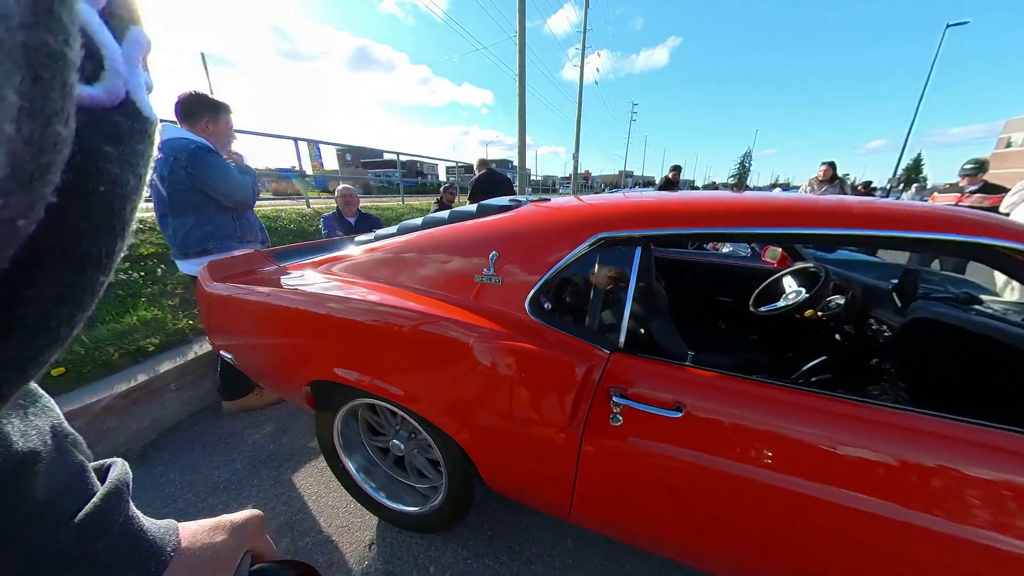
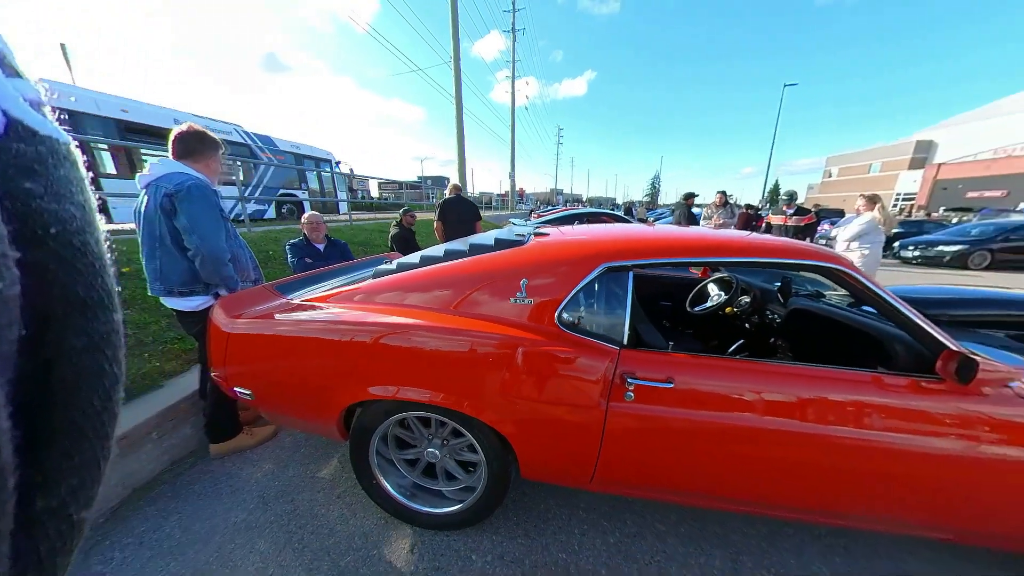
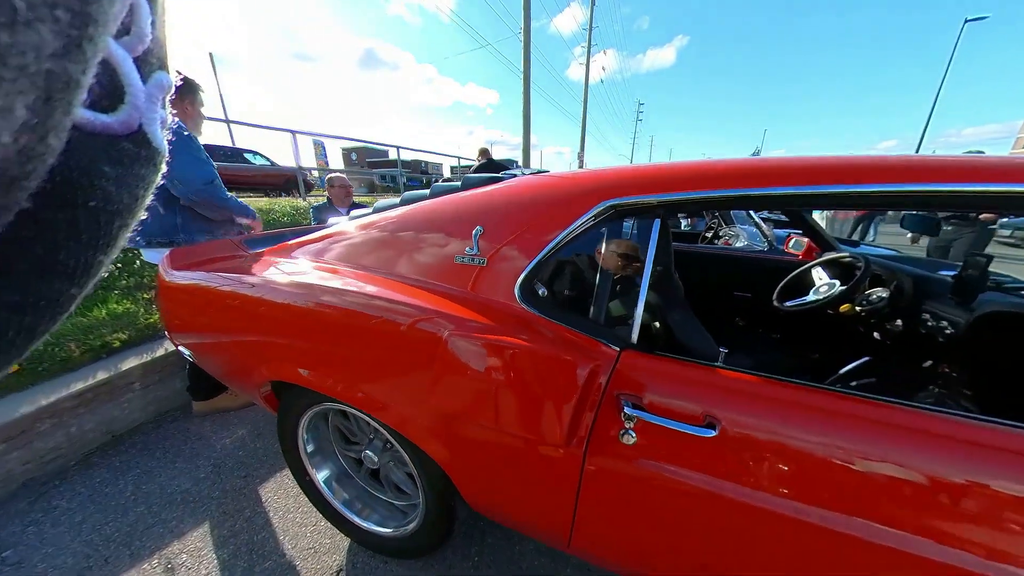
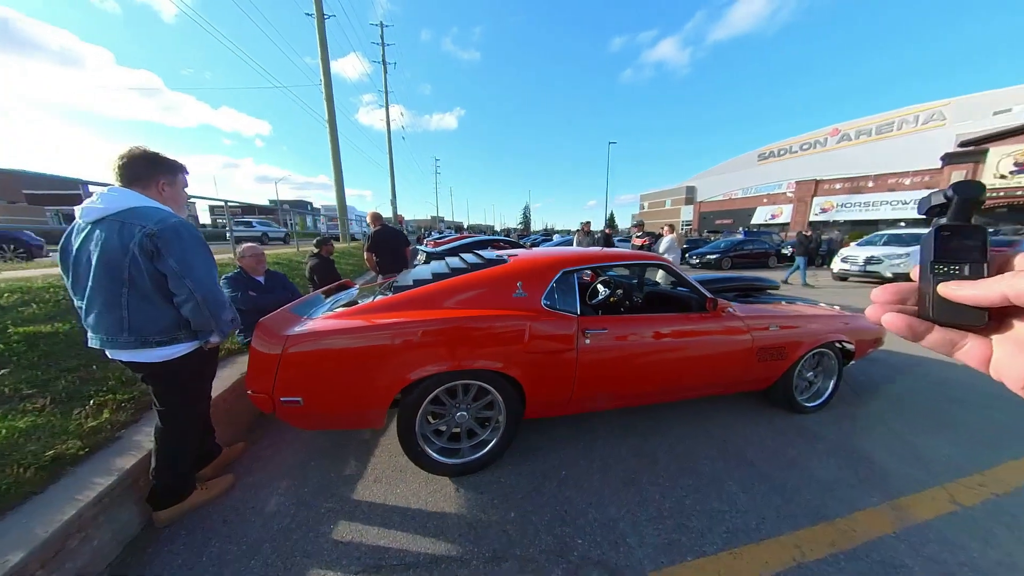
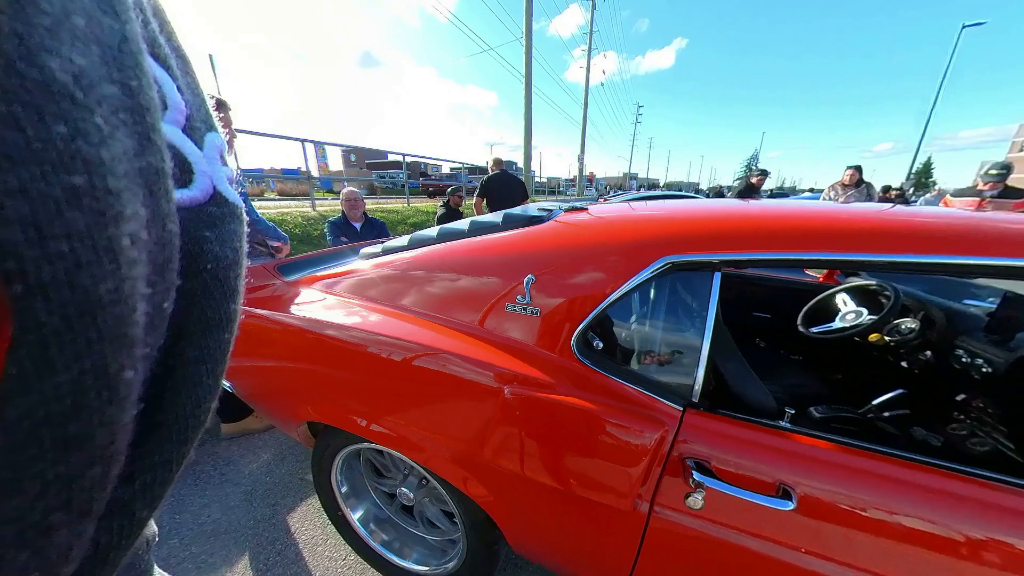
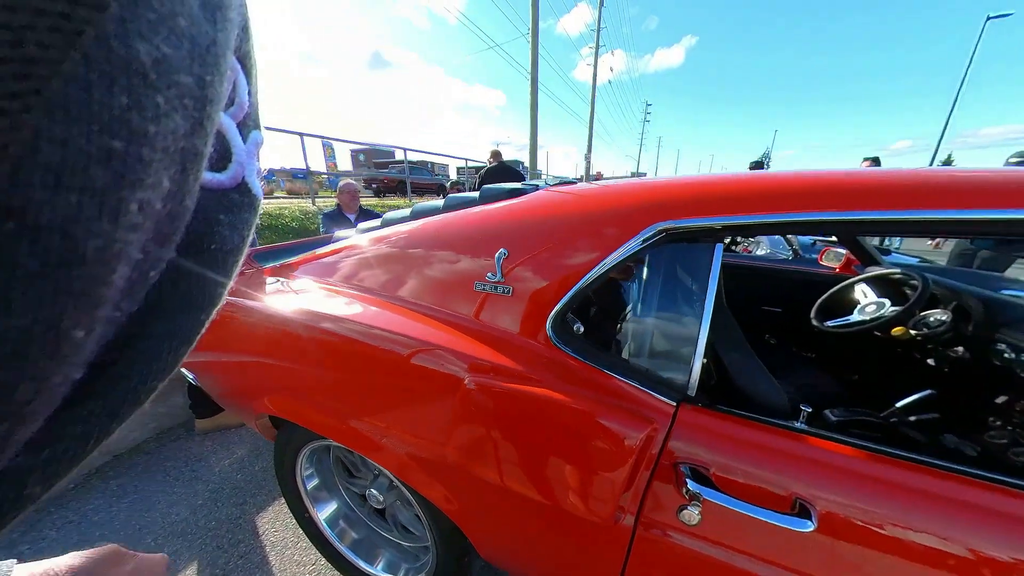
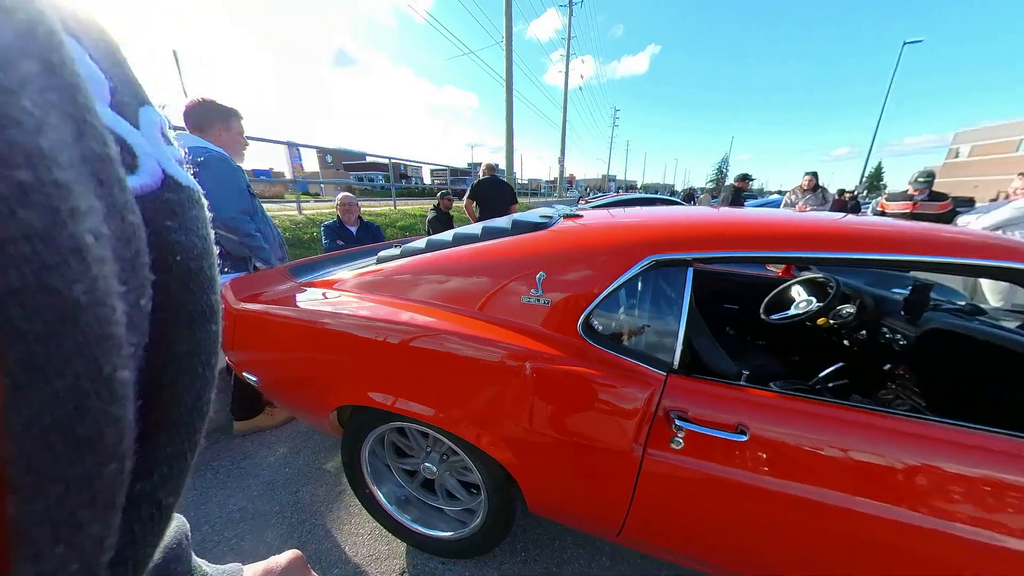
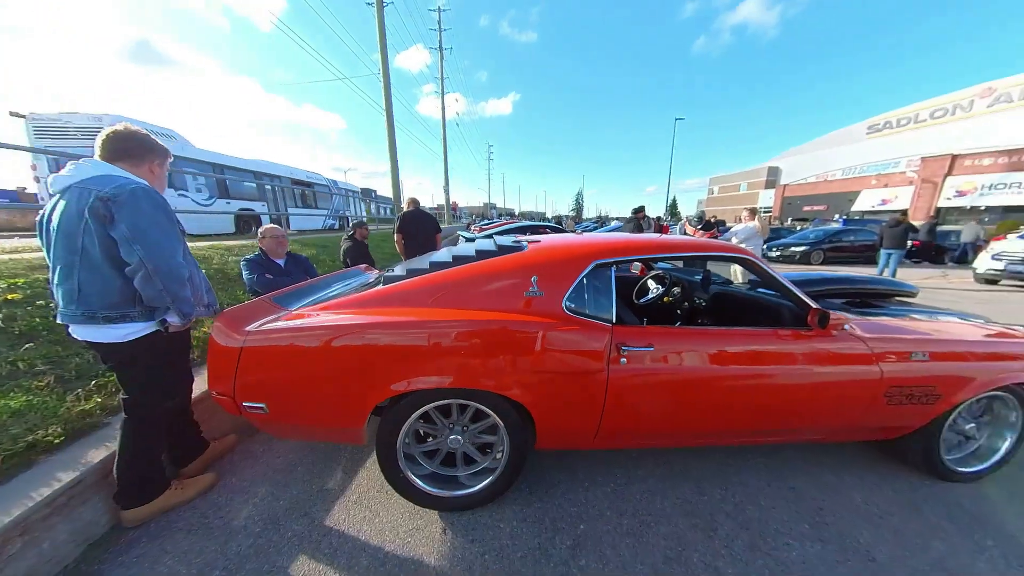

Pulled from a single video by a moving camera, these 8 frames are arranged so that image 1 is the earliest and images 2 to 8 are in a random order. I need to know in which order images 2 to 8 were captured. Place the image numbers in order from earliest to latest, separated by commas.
3, 6, 5, 7, 2, 8, 4
